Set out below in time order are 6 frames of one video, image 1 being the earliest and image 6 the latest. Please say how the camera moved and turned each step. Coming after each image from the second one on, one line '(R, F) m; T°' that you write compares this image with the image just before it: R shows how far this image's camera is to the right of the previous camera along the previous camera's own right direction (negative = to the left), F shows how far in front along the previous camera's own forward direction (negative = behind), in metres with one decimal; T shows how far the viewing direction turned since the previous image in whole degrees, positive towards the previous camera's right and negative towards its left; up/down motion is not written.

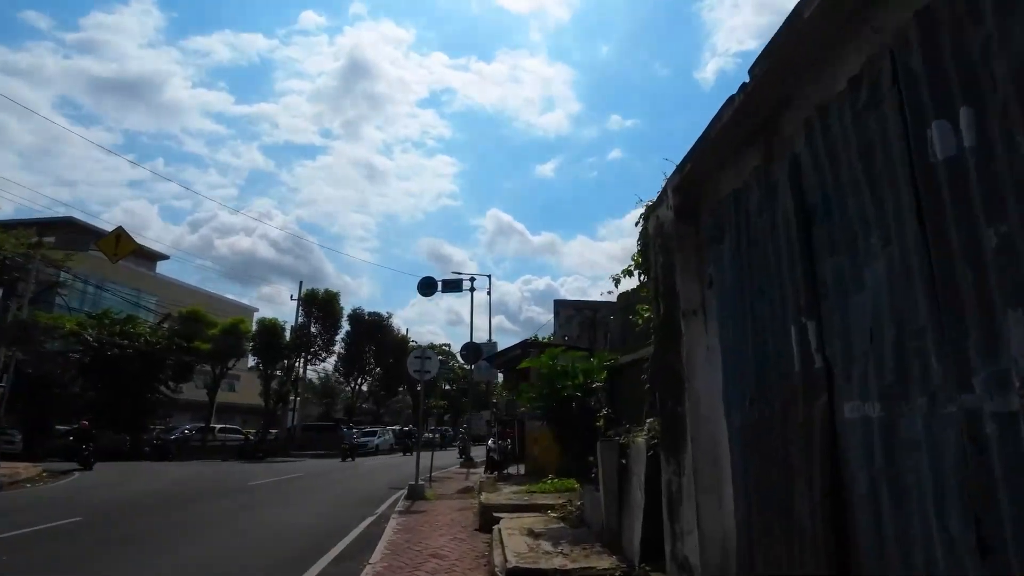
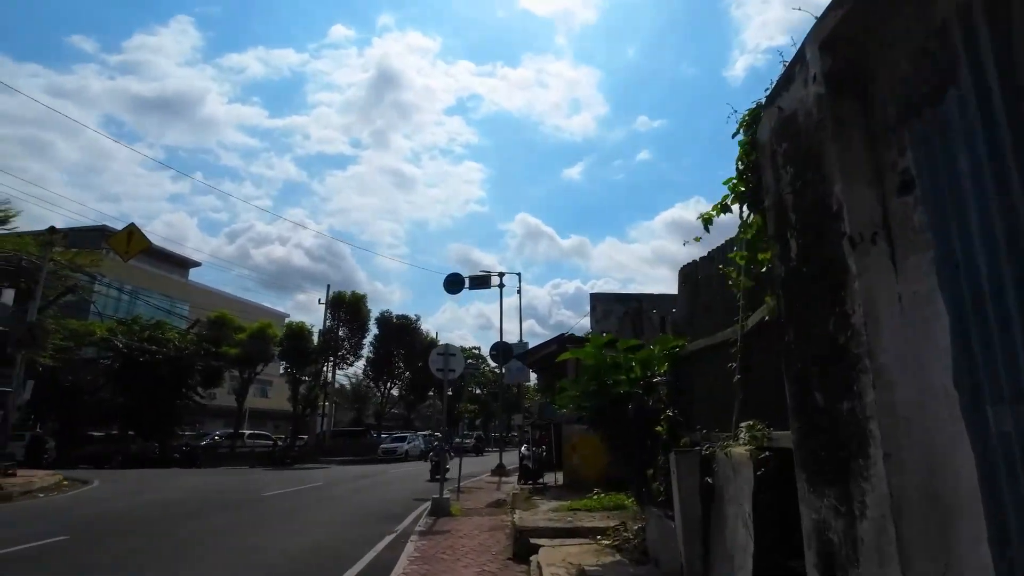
(-0.1, +1.7) m; -3°
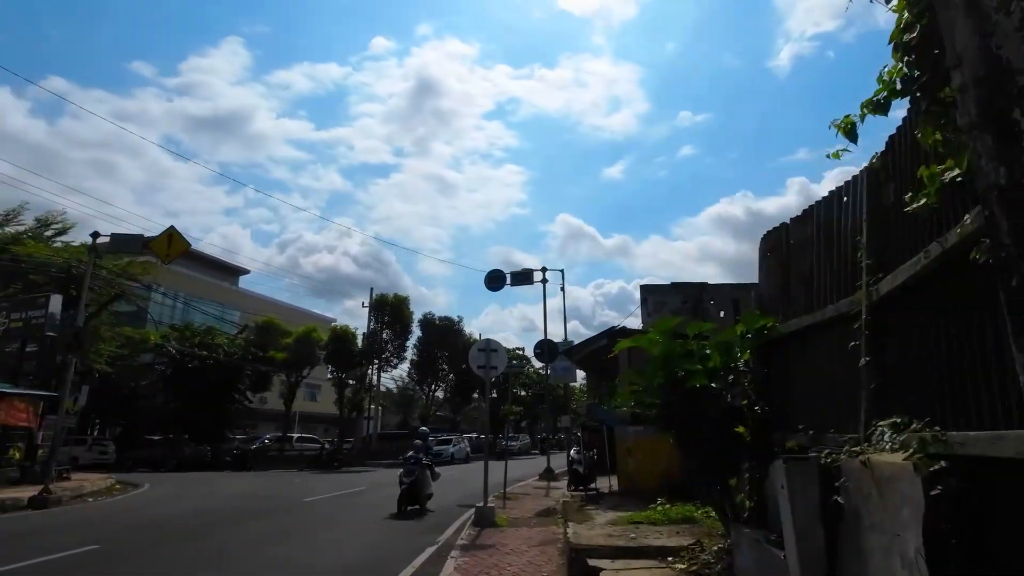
(-0.1, +1.1) m; -4°
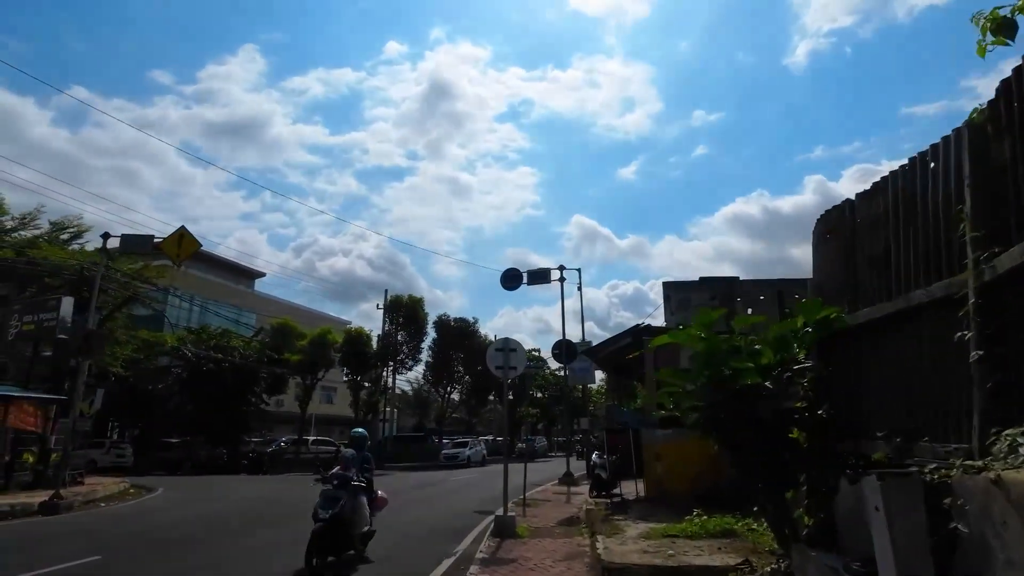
(-0.1, +0.6) m; -1°
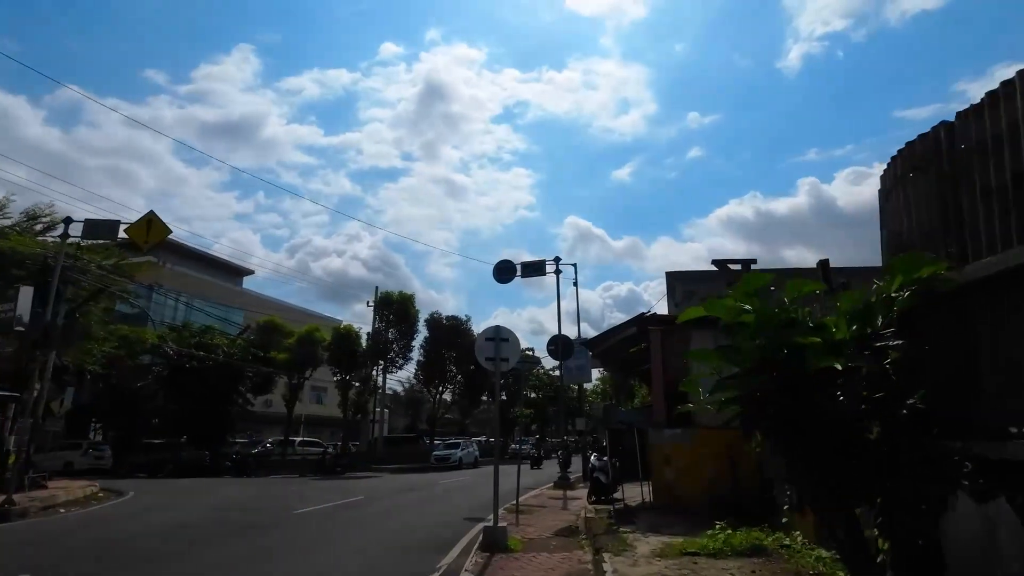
(0.0, +1.2) m; +1°
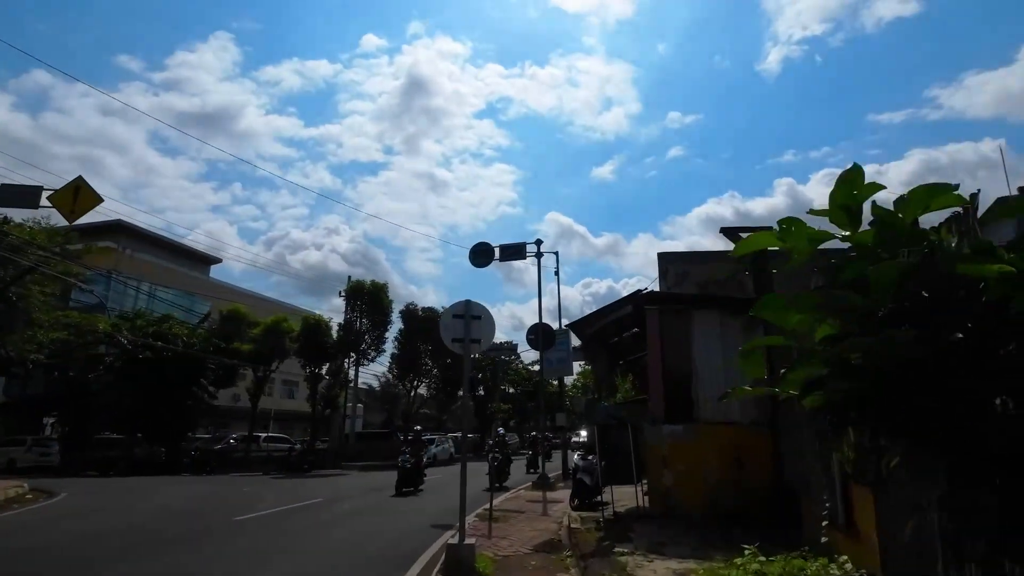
(+0.1, +1.7) m; +2°
